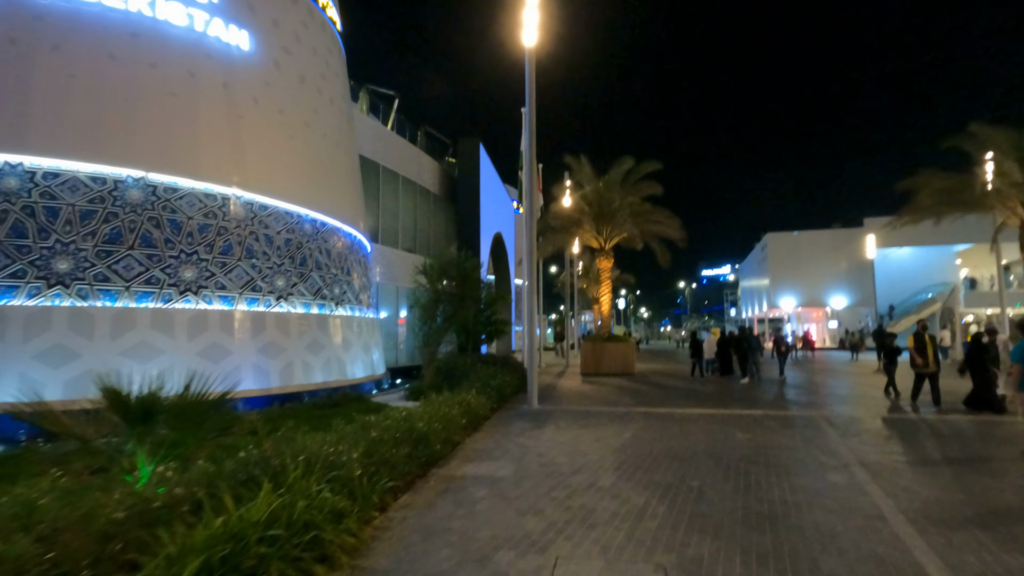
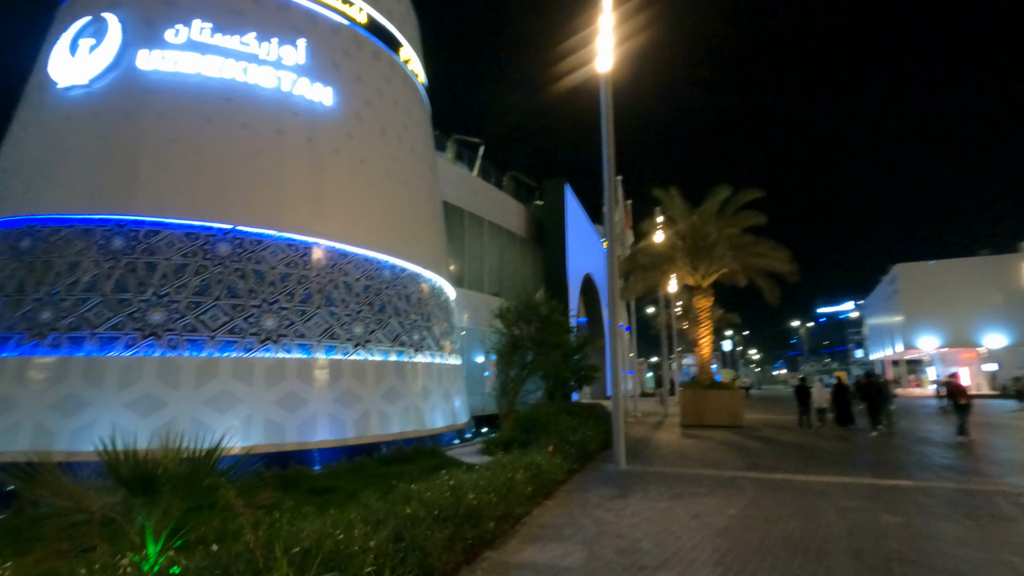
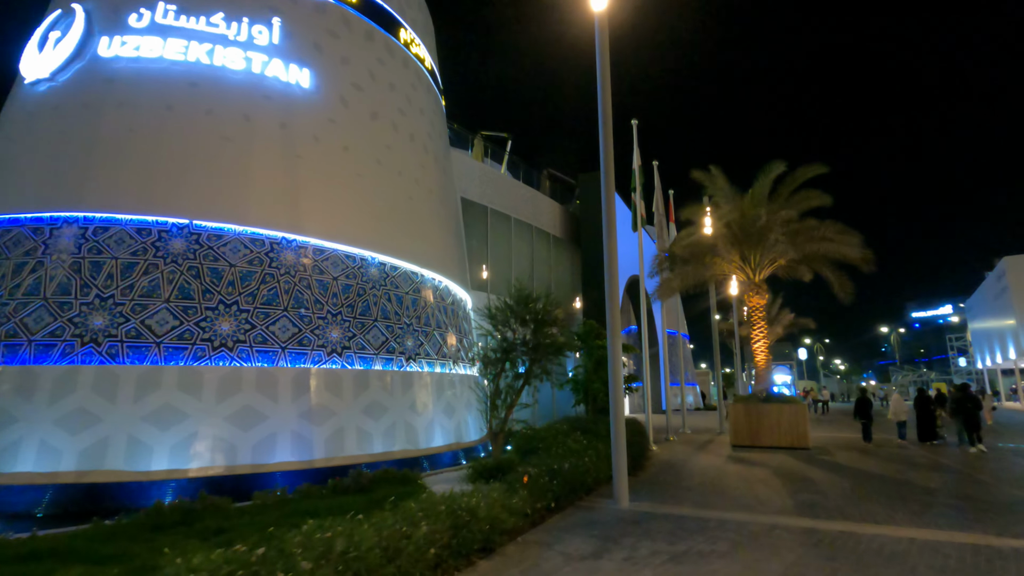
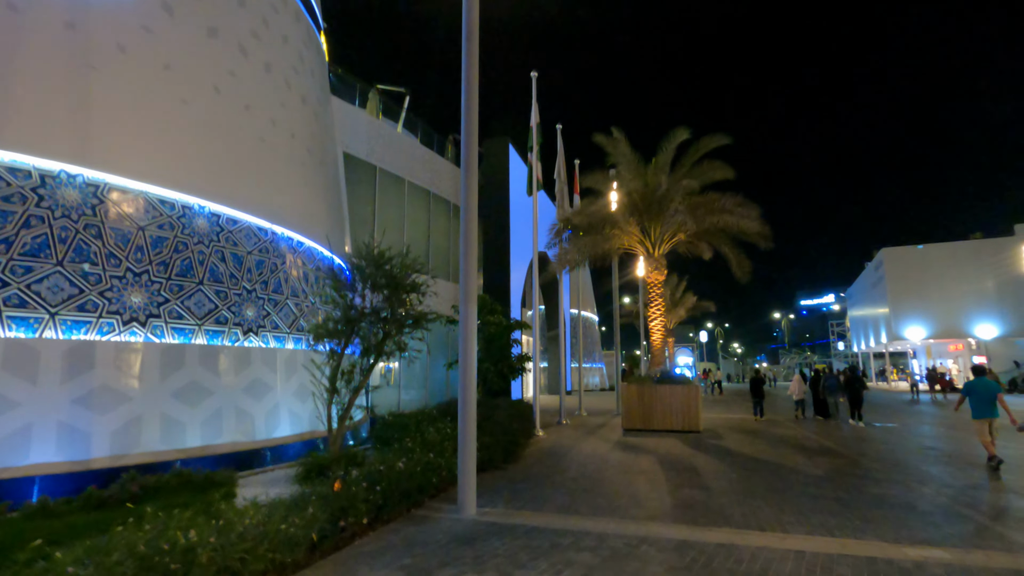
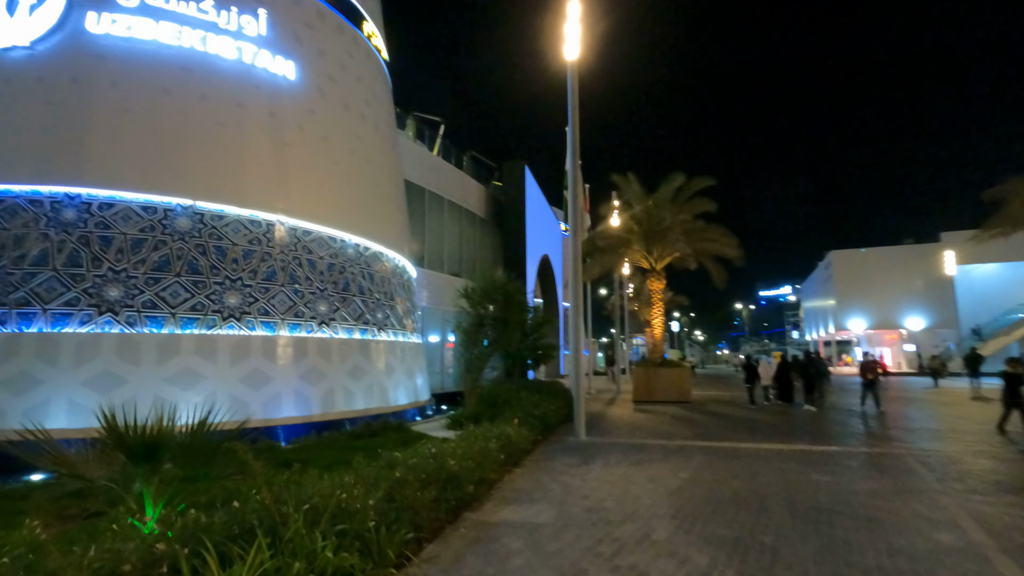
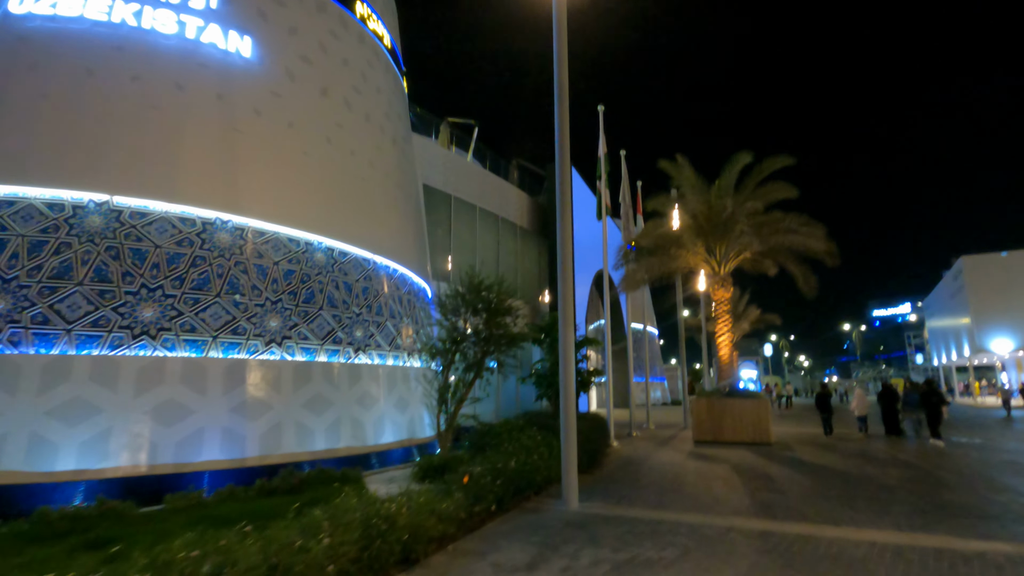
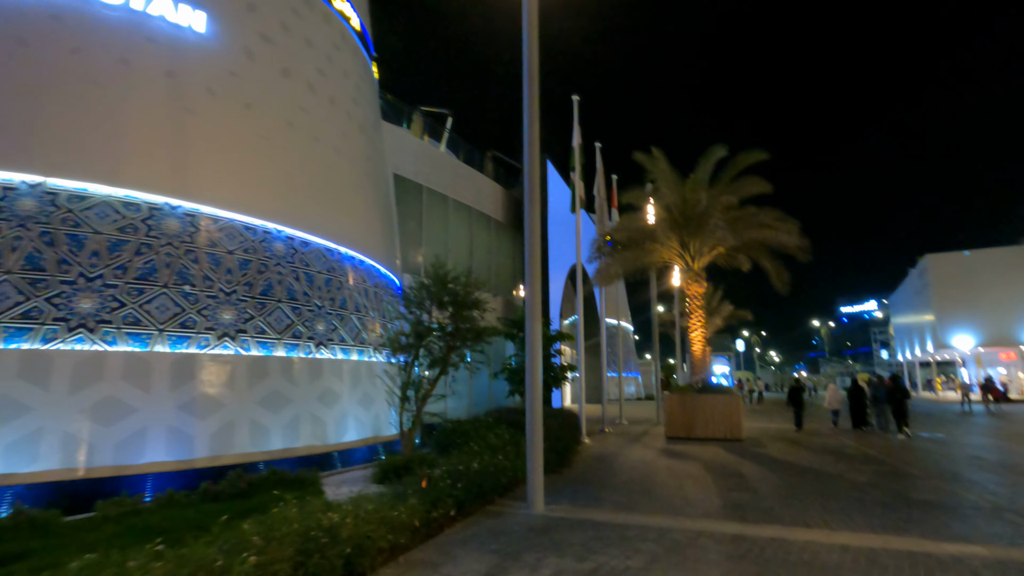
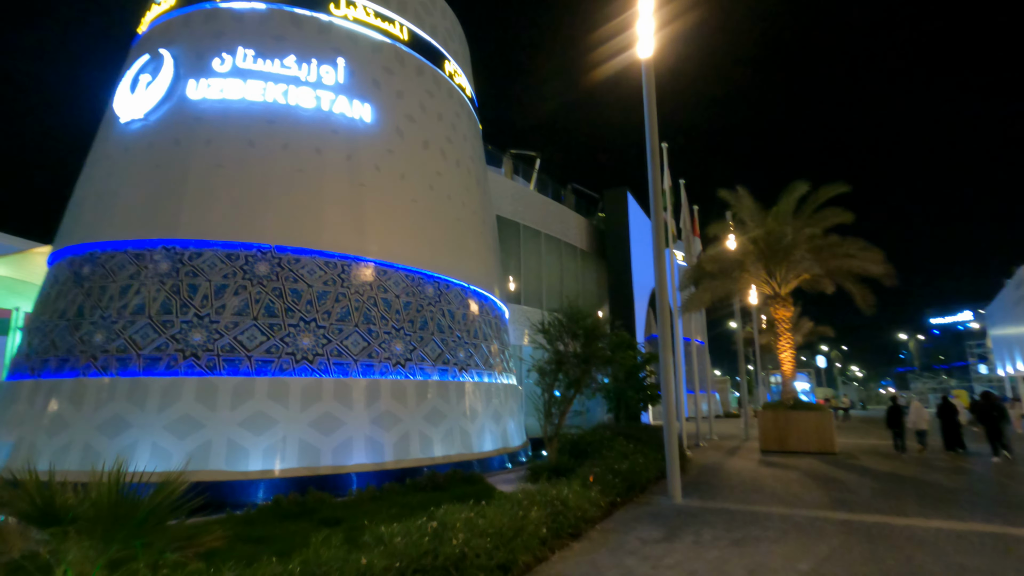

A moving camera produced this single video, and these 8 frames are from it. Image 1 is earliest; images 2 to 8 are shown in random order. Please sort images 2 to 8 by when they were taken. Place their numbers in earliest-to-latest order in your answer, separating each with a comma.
5, 2, 8, 3, 6, 7, 4
